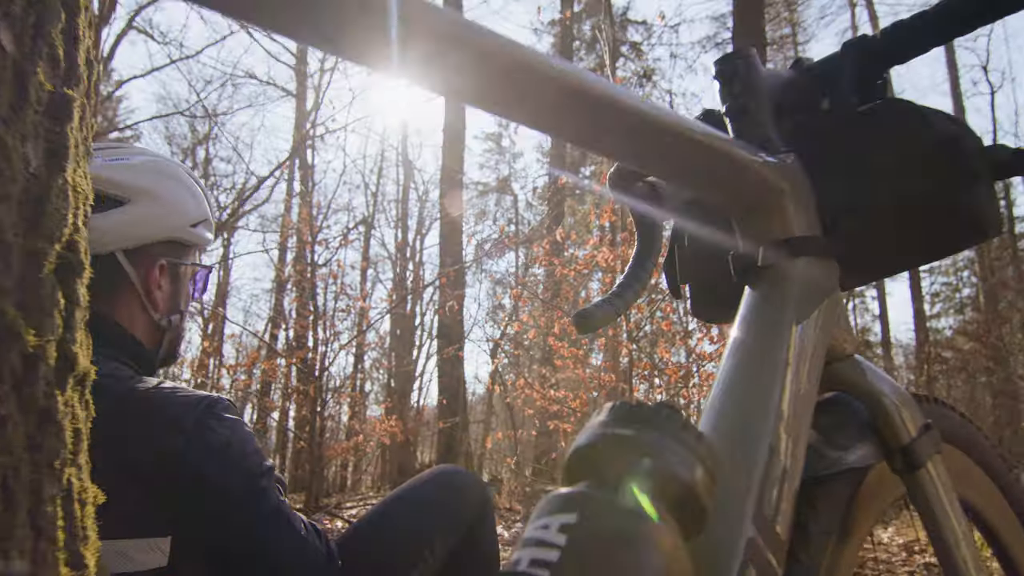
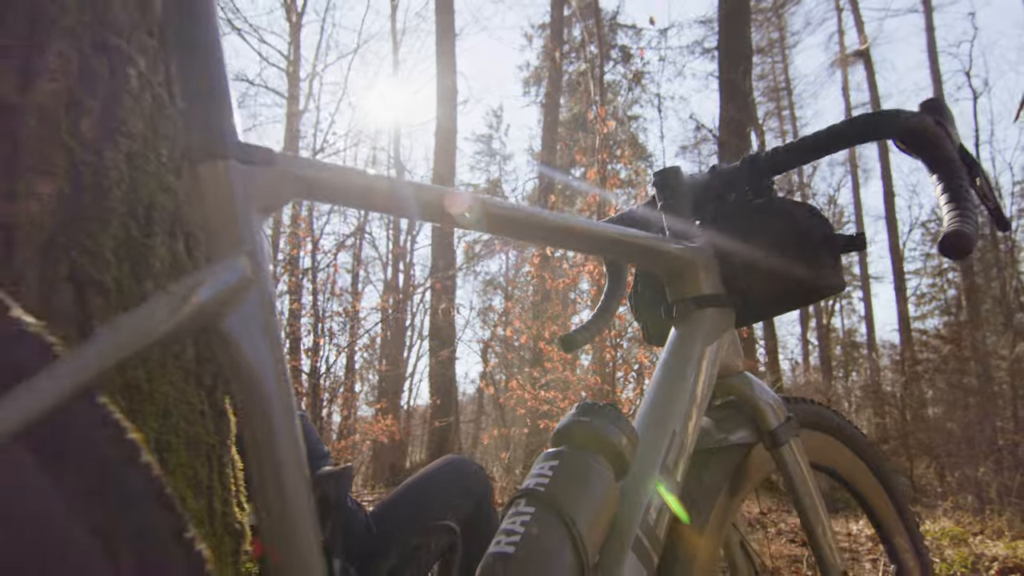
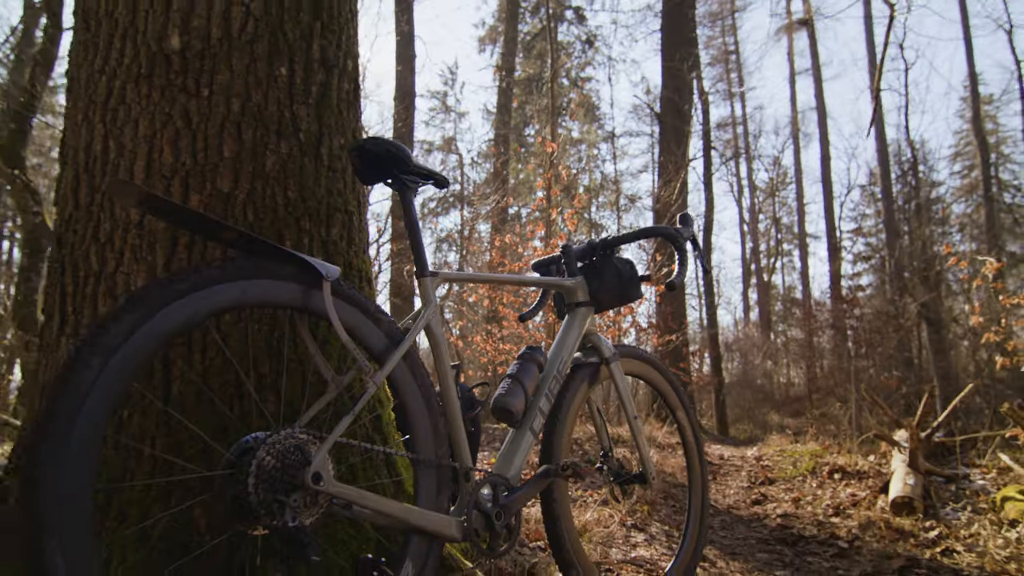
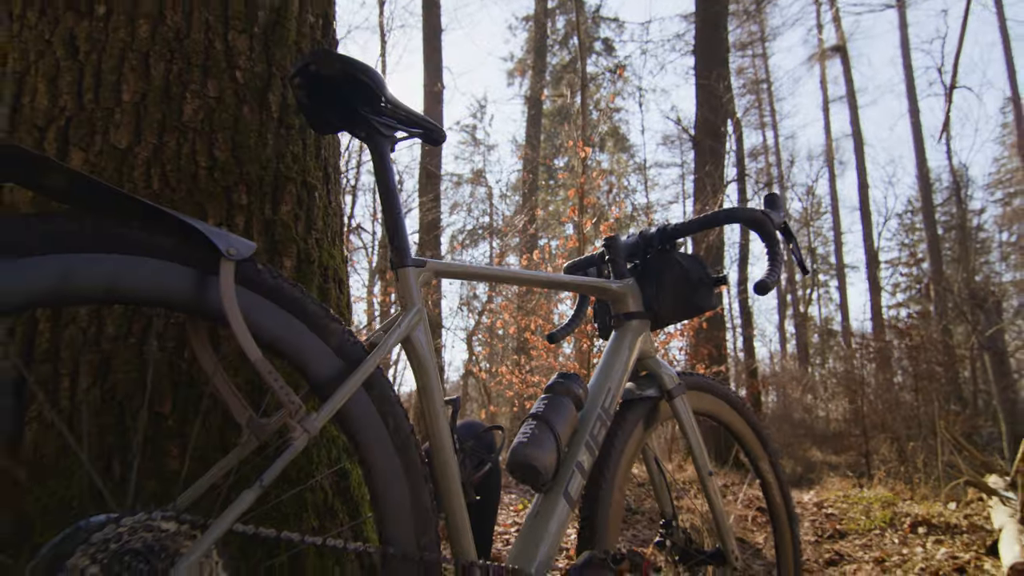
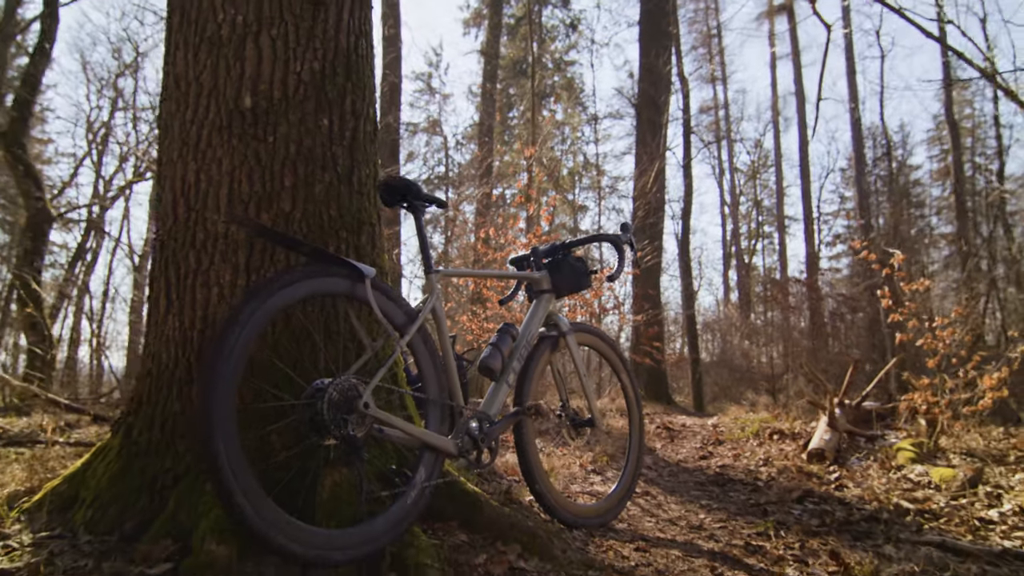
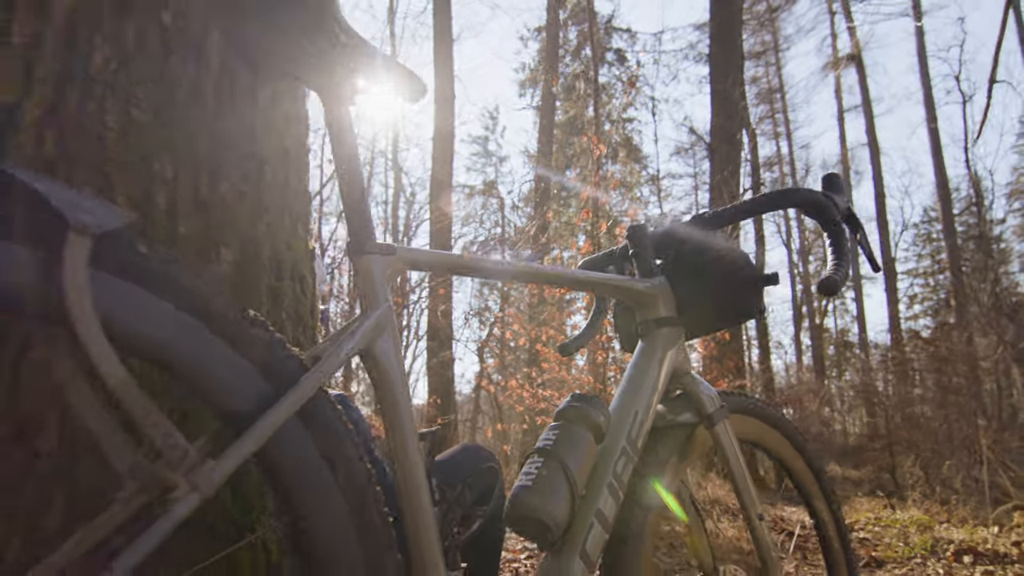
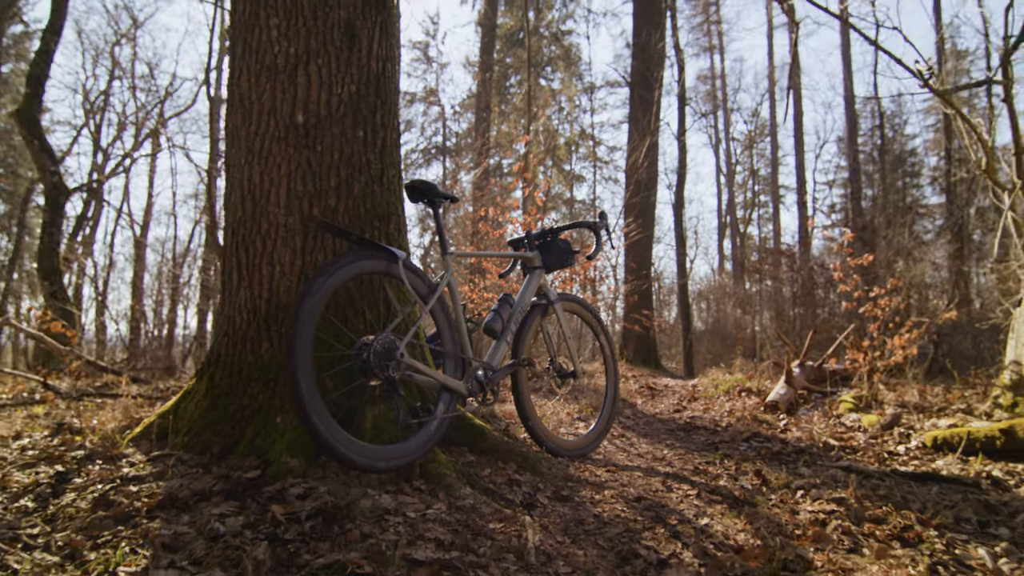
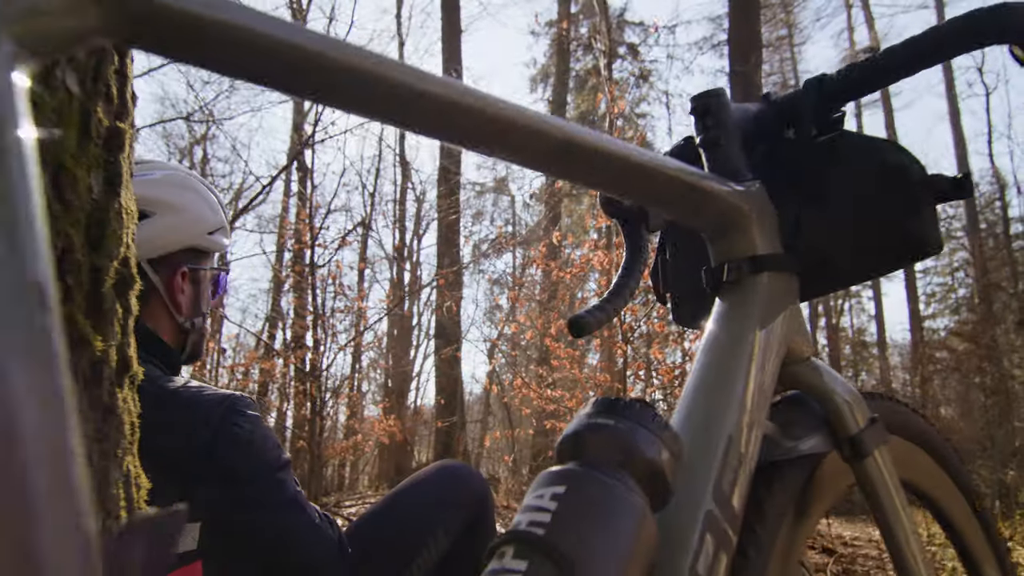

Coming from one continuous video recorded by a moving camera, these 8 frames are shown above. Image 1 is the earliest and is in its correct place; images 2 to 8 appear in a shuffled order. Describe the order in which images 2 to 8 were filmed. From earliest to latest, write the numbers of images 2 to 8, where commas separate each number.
8, 2, 6, 4, 3, 5, 7
